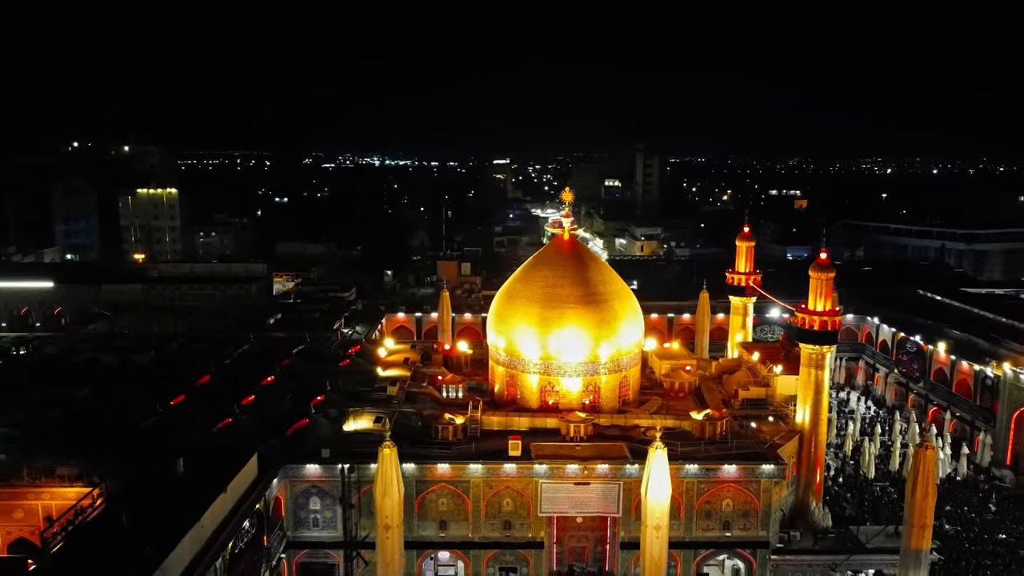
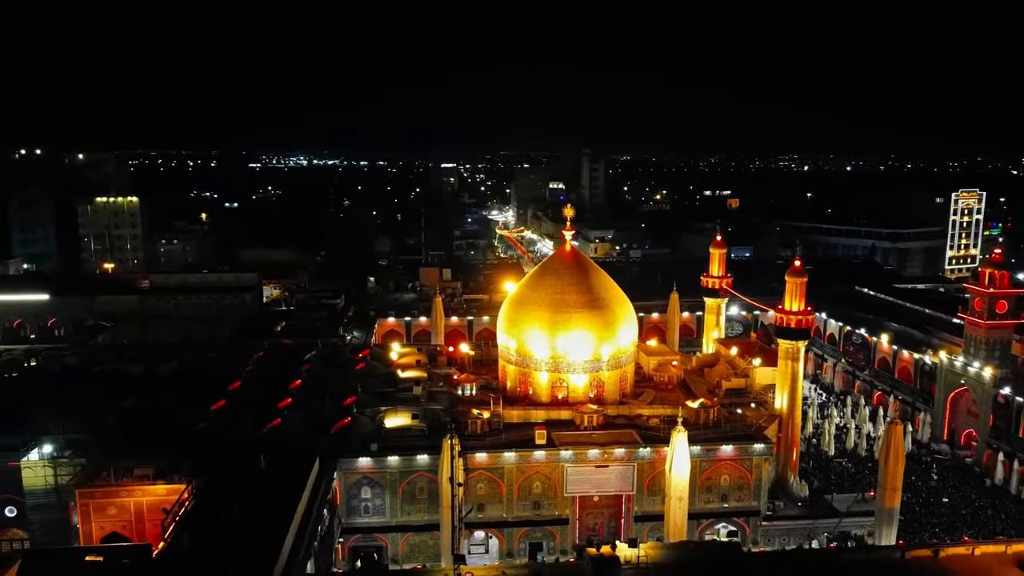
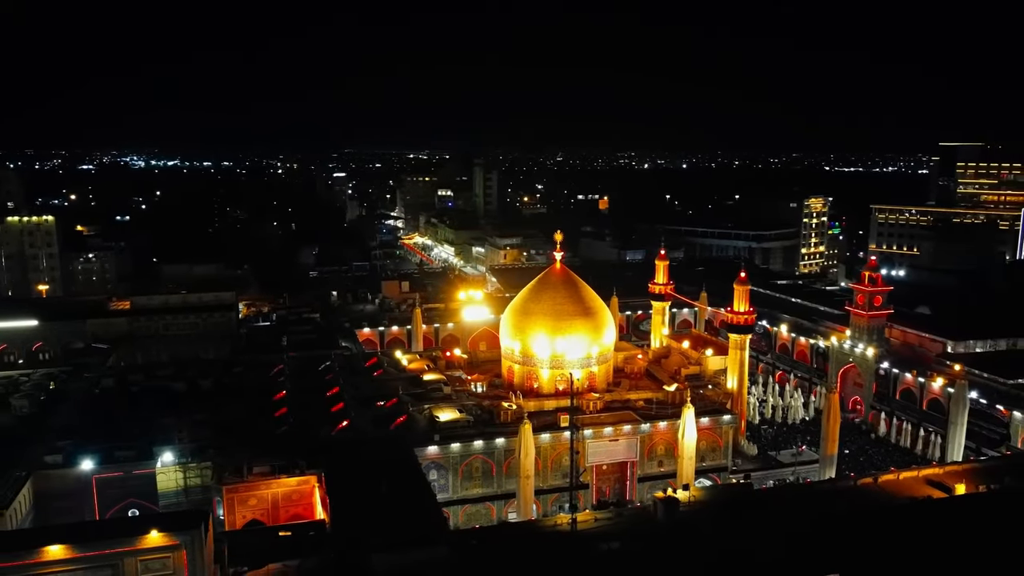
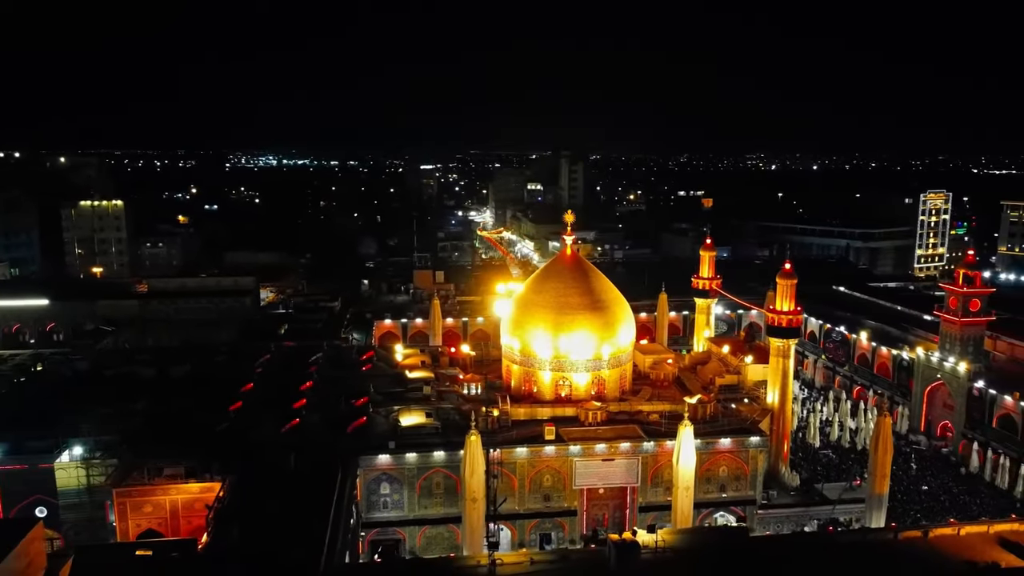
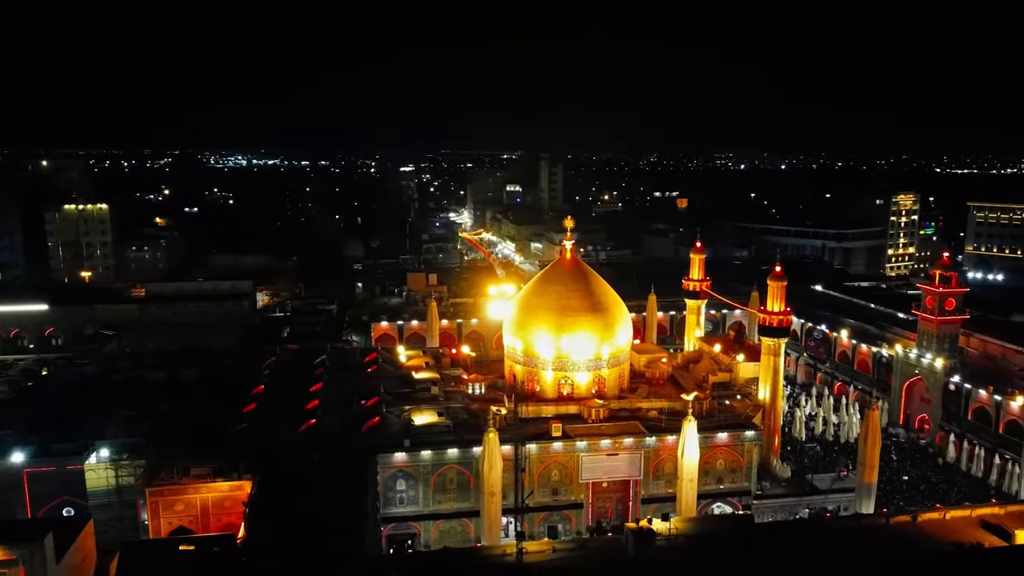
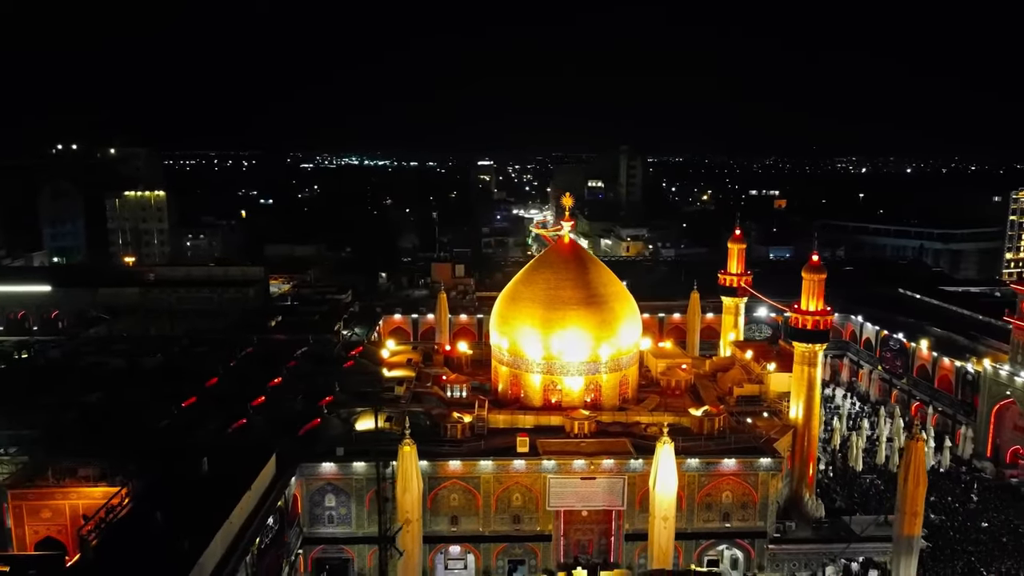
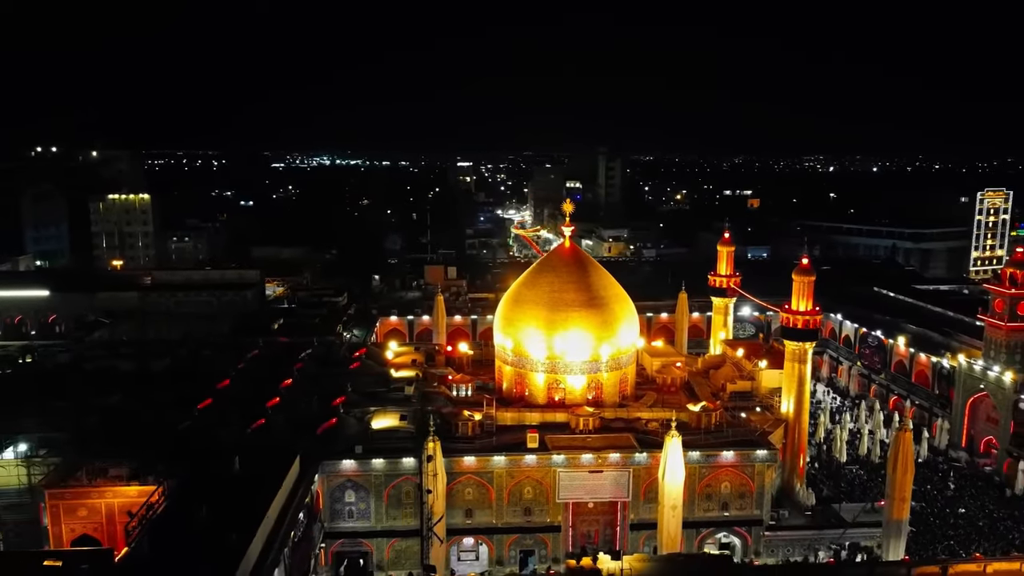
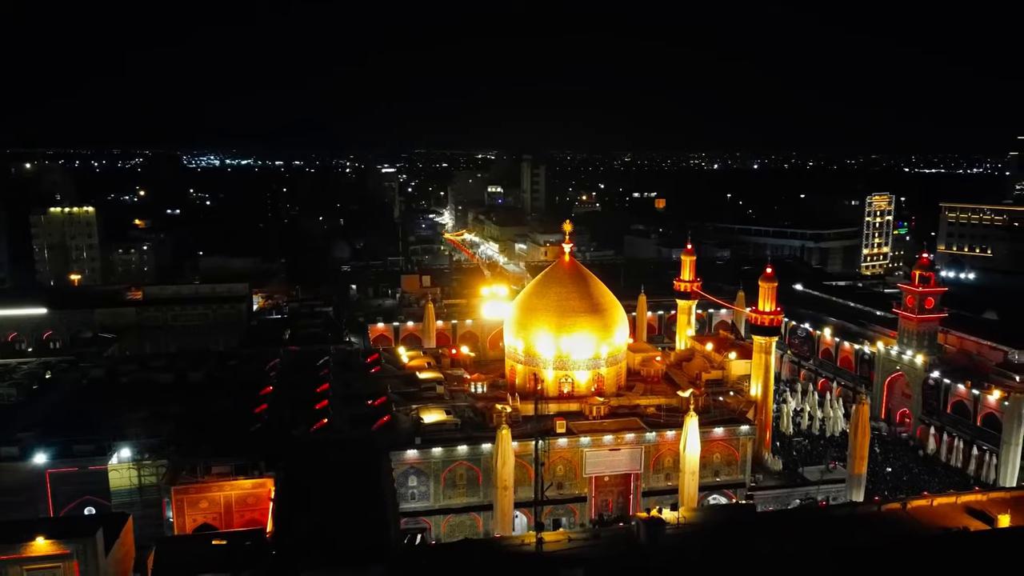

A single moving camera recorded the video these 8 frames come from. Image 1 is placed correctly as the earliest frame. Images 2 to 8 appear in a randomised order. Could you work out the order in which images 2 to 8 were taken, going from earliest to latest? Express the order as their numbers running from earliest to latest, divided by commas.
6, 7, 2, 4, 5, 8, 3
